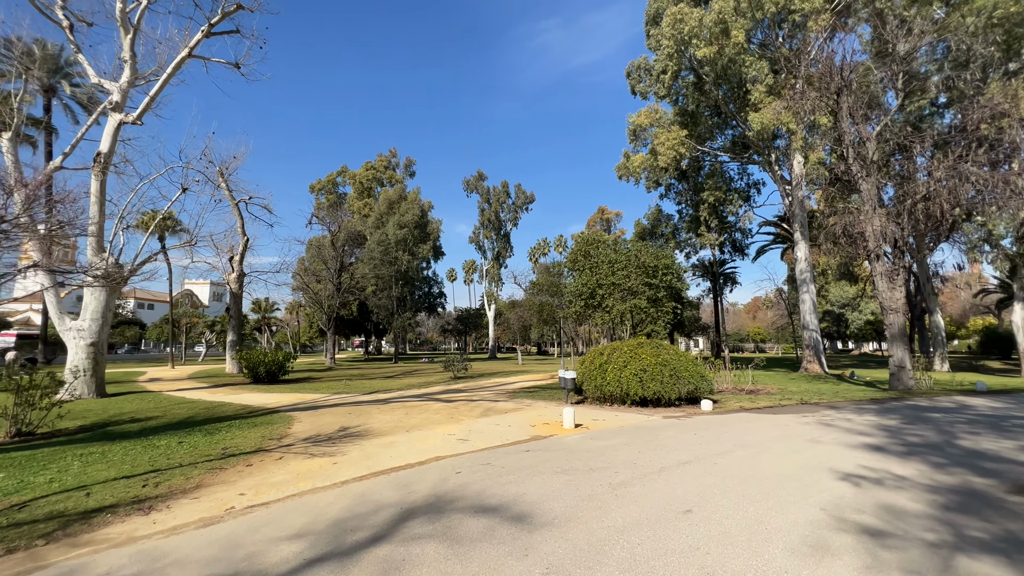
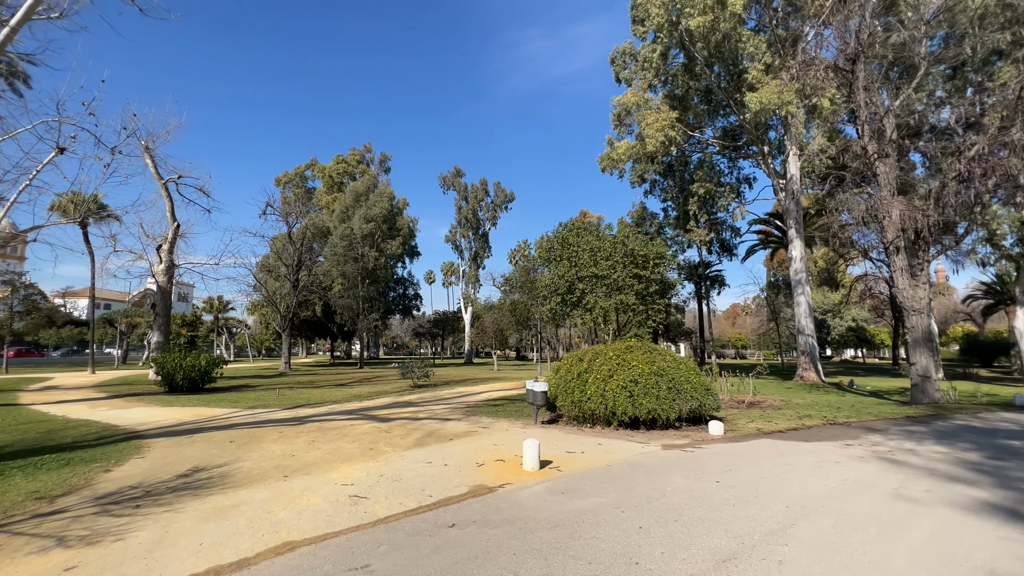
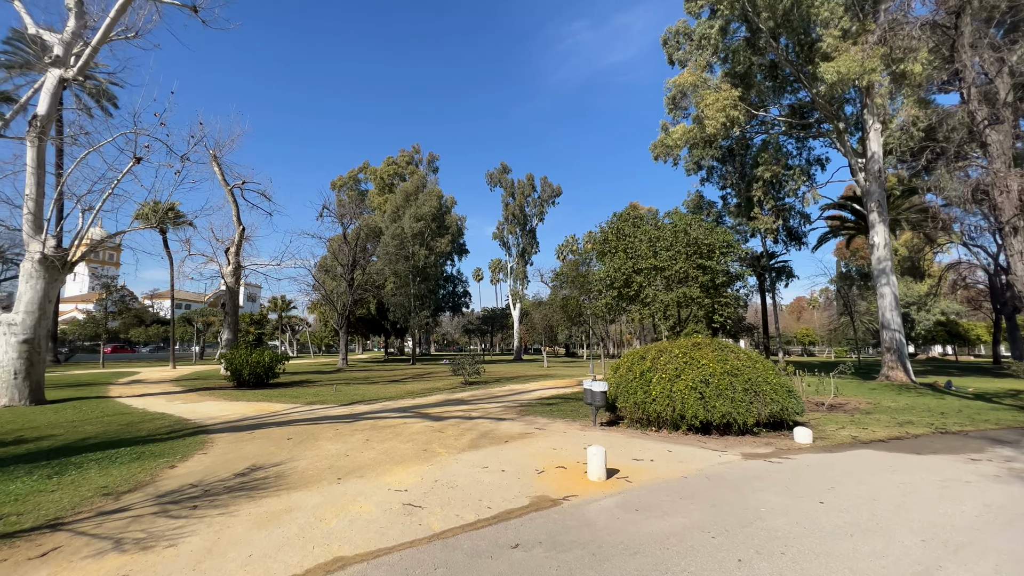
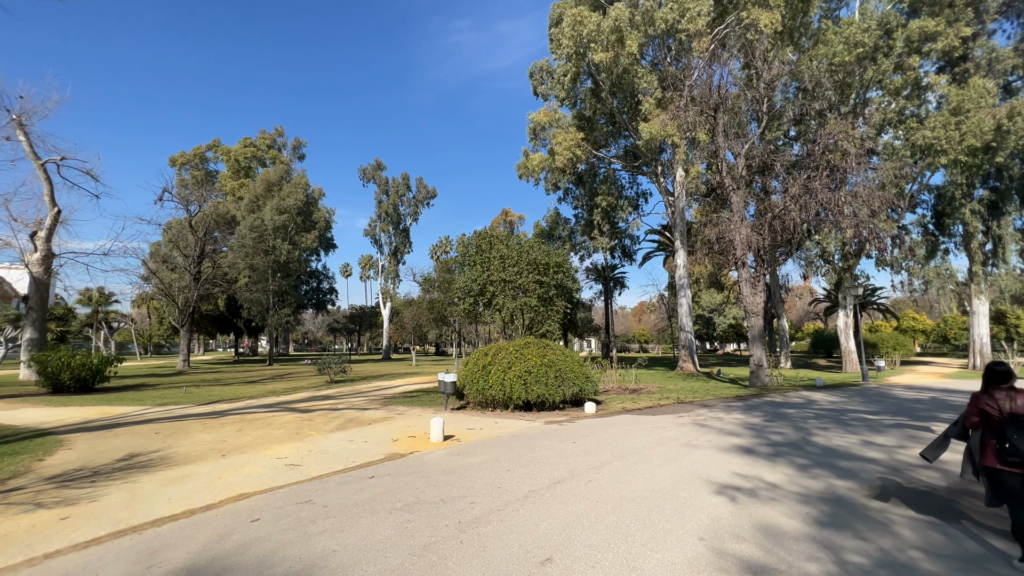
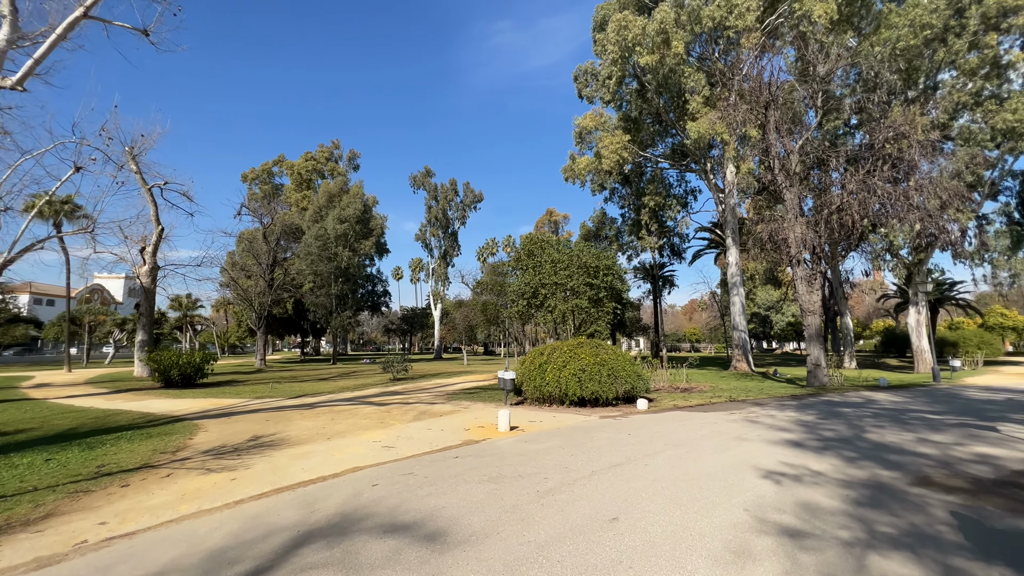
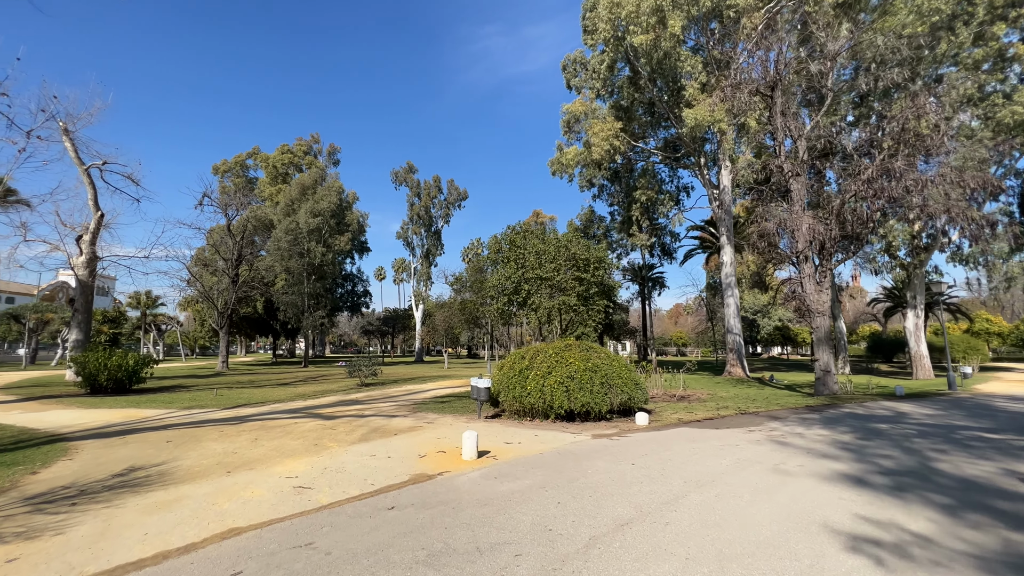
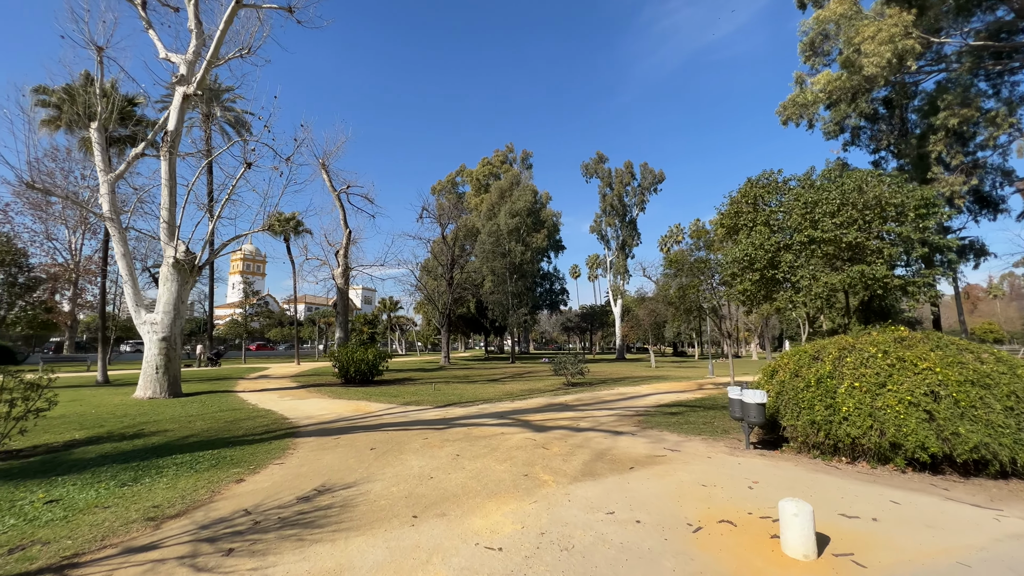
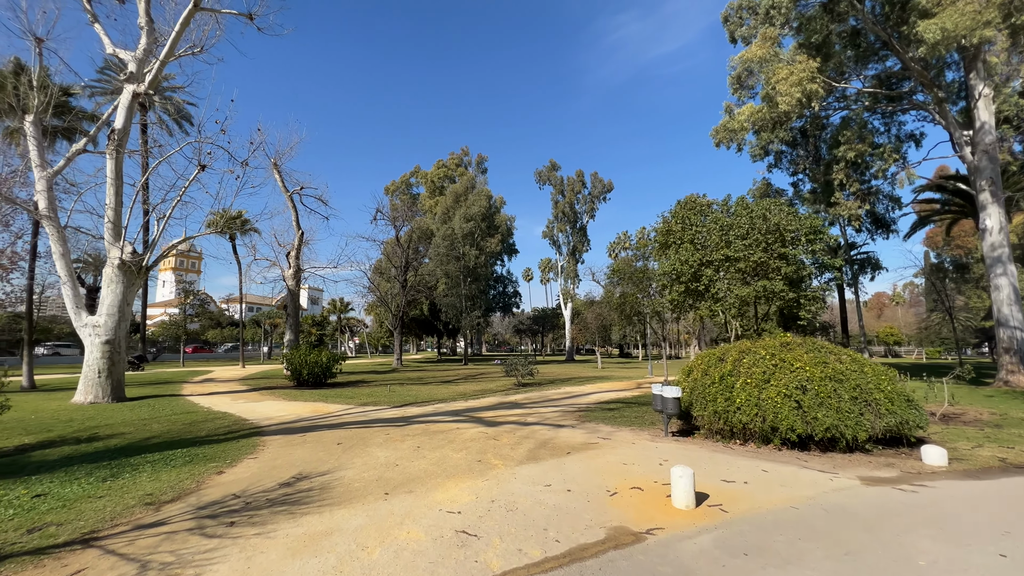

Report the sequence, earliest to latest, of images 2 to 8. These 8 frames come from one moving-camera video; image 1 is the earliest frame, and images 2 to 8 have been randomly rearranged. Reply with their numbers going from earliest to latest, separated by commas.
5, 4, 6, 2, 3, 8, 7
